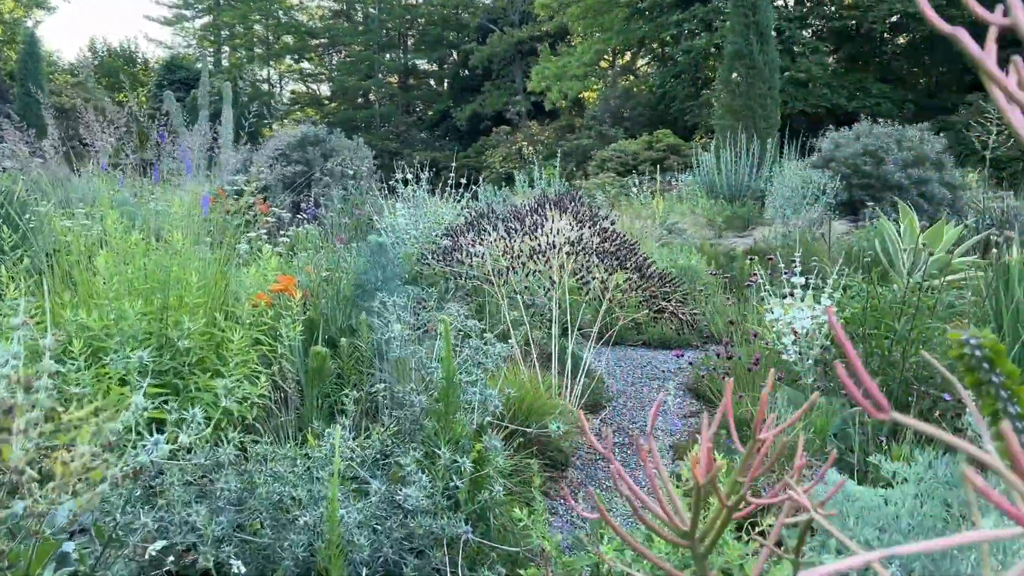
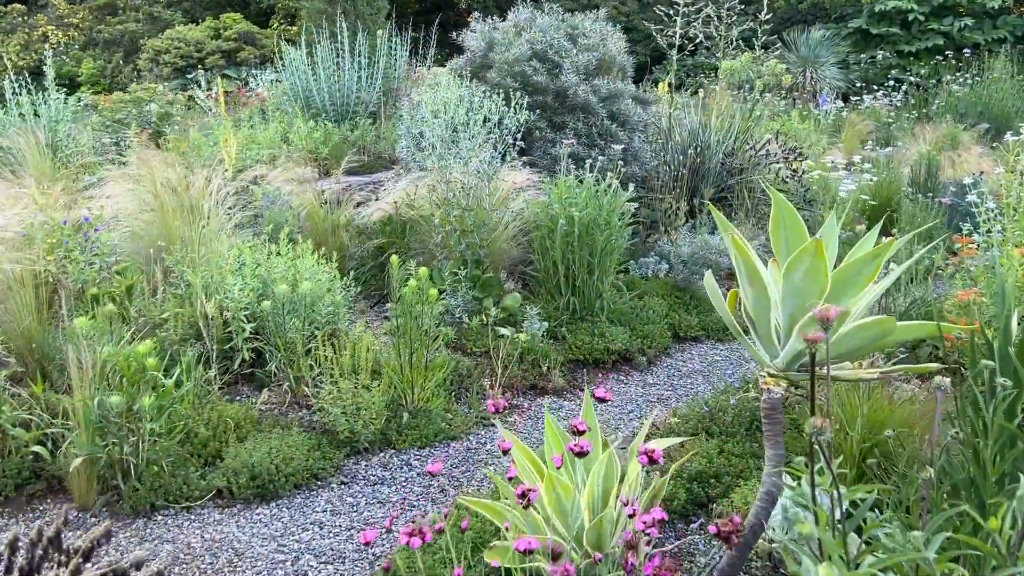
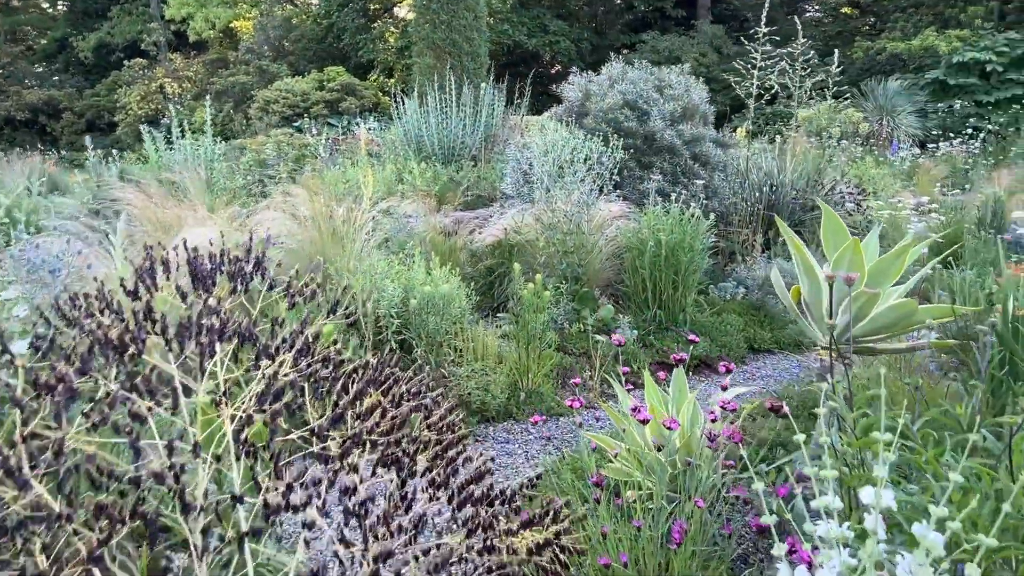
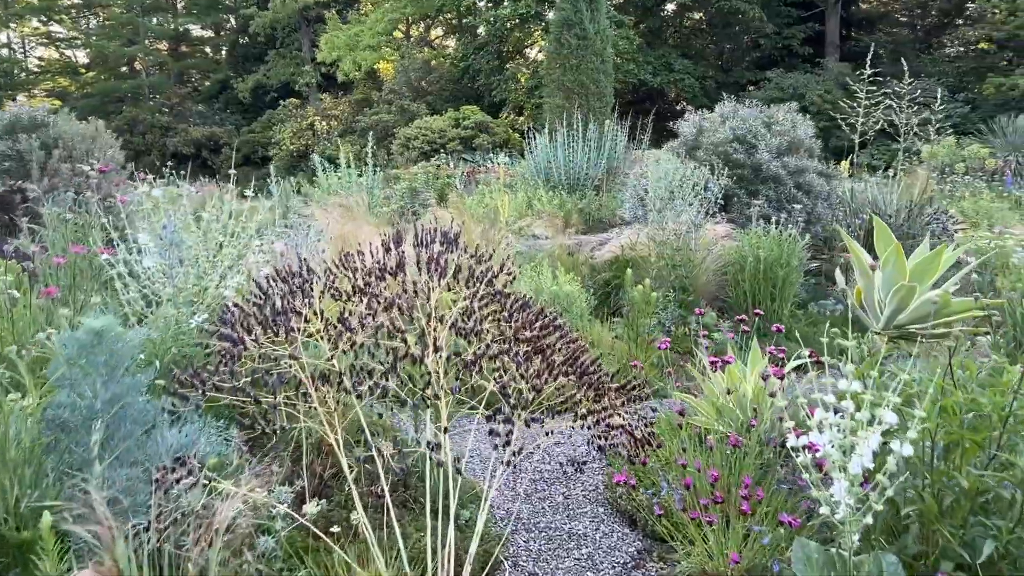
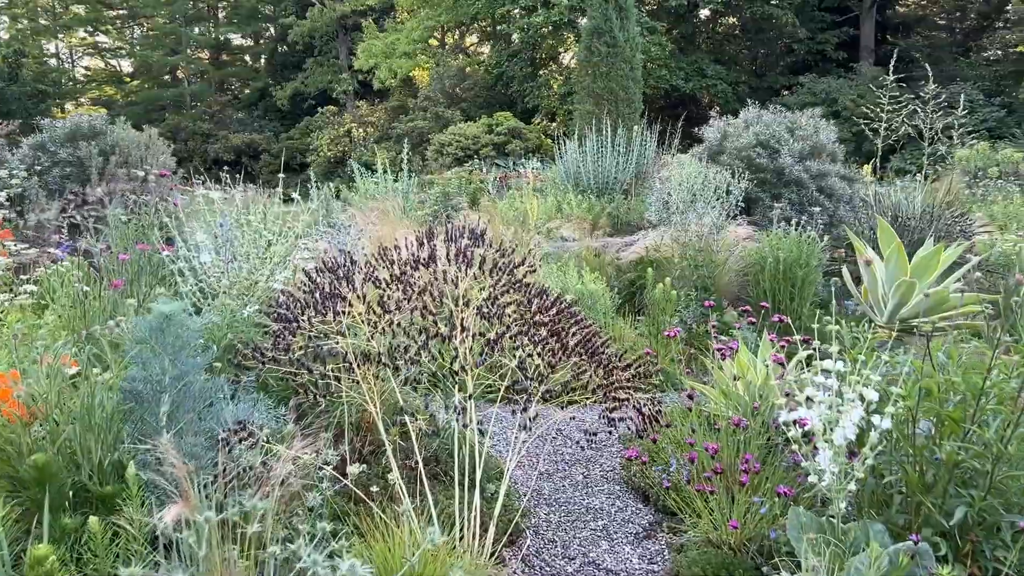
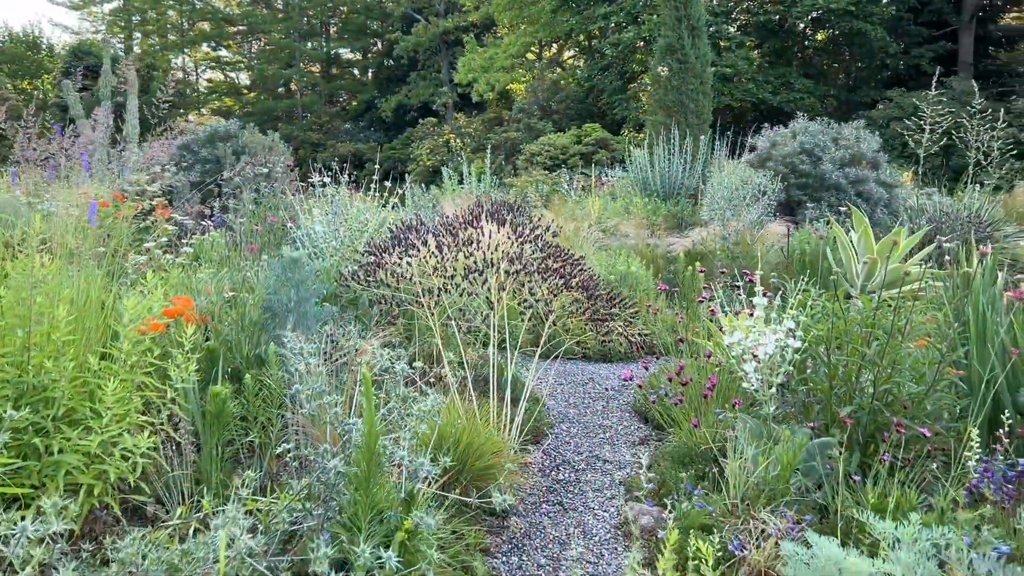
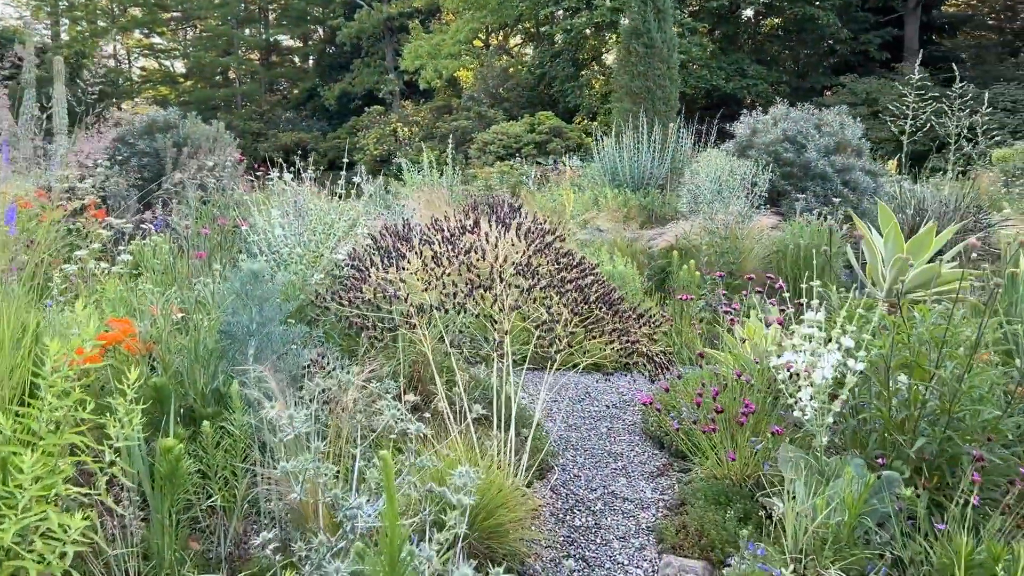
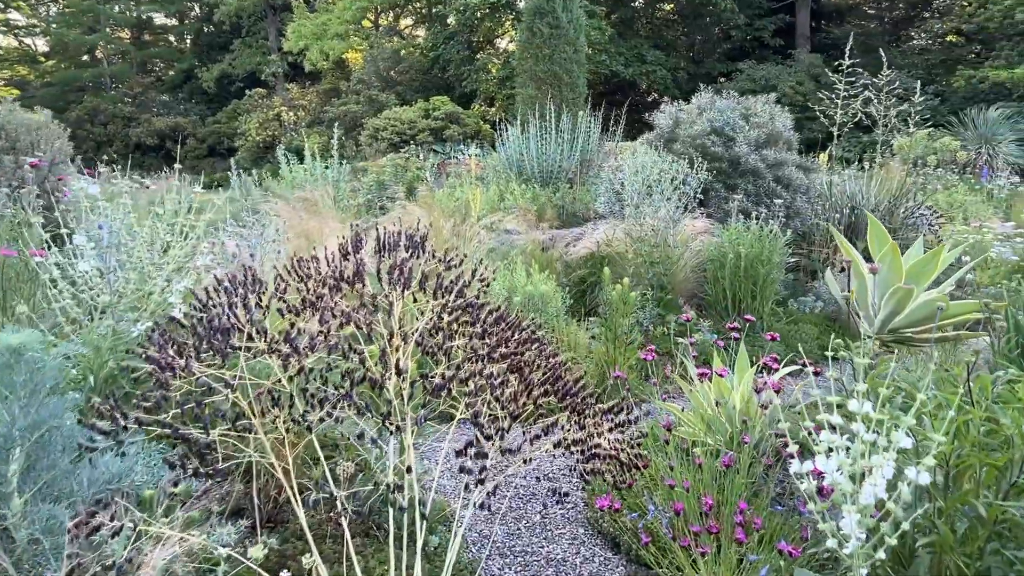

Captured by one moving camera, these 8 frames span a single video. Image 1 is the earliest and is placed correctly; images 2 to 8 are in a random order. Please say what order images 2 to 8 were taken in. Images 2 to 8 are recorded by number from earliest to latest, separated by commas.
6, 7, 5, 4, 8, 3, 2
